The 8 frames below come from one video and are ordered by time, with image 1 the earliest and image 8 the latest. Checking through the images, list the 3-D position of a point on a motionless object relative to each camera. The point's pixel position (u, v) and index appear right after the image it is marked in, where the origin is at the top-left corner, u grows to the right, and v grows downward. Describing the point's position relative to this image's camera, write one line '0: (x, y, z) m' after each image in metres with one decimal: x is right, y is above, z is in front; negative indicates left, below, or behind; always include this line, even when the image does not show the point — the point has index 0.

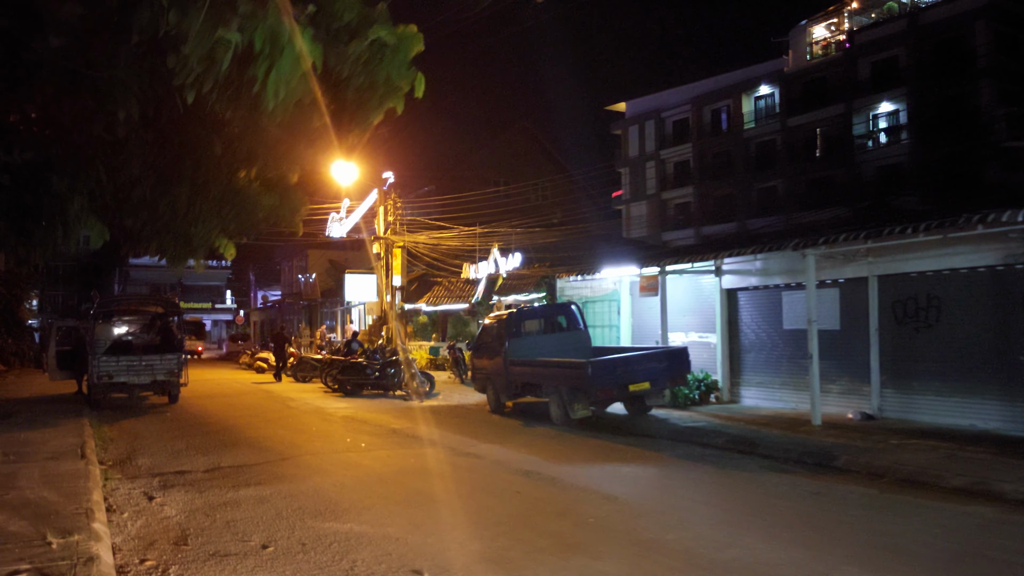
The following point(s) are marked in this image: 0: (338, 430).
0: (-2.4, -1.9, +13.2) m
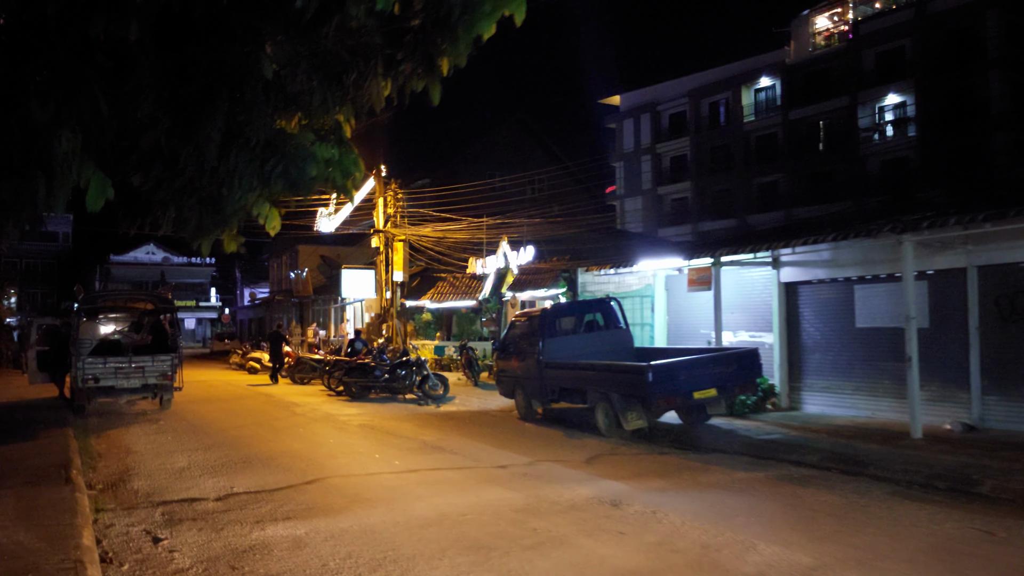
0: (-1.8, -1.9, +11.5) m
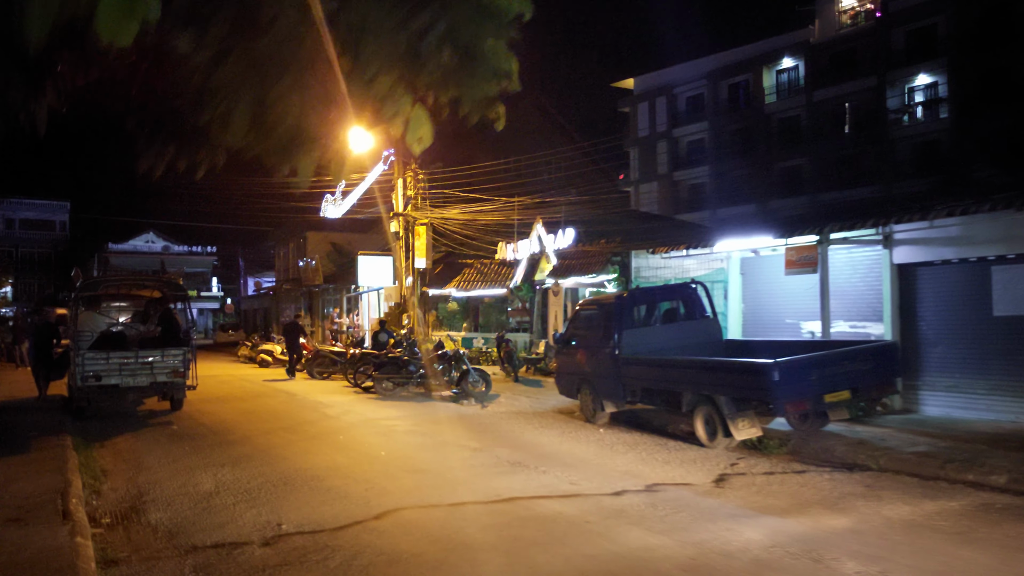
0: (-1.0, -1.7, +9.6) m
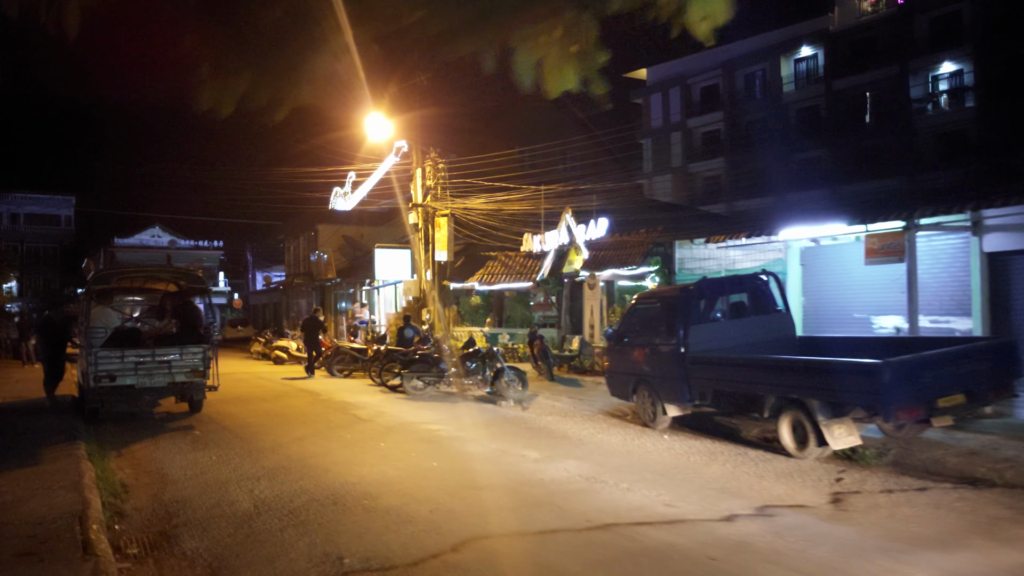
0: (-0.3, -1.6, +8.6) m
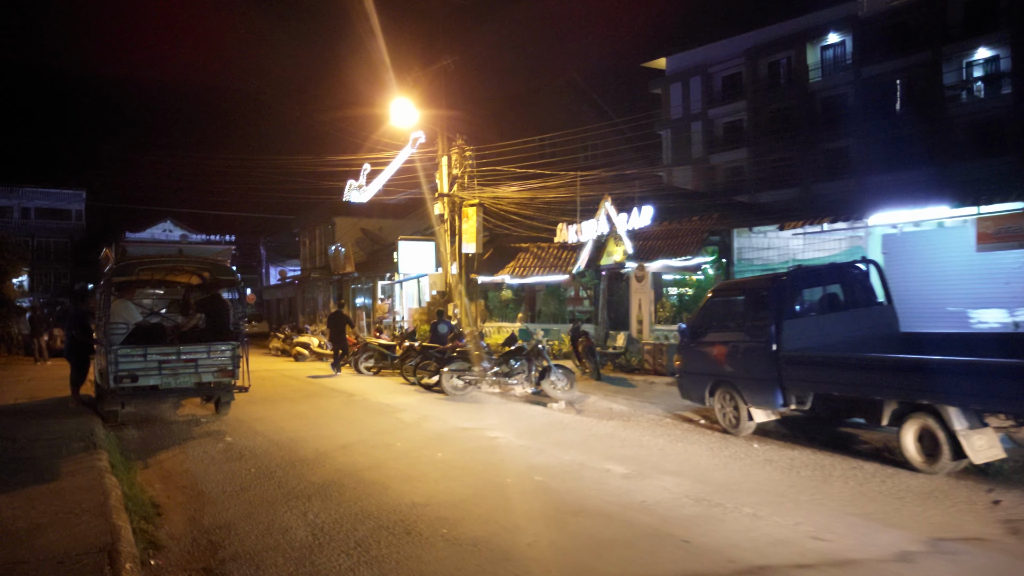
0: (+0.3, -1.5, +7.4) m
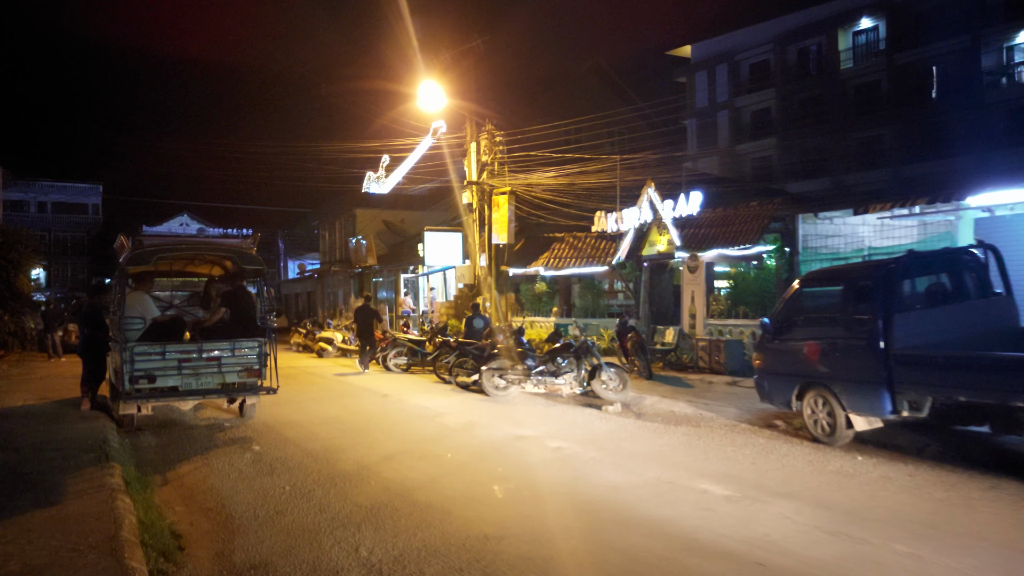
0: (+0.9, -1.4, +6.2) m
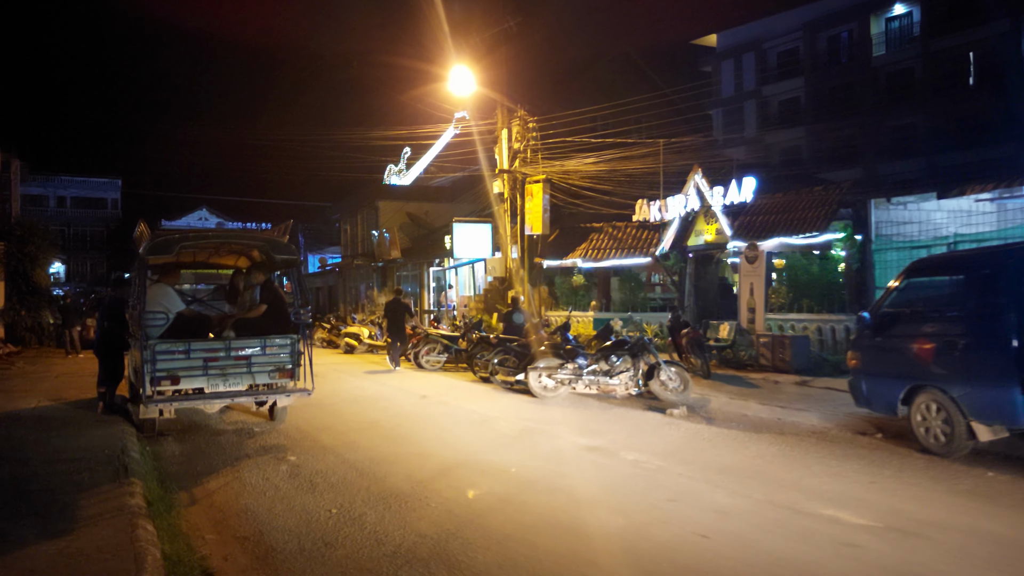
0: (+1.4, -1.4, +5.1) m
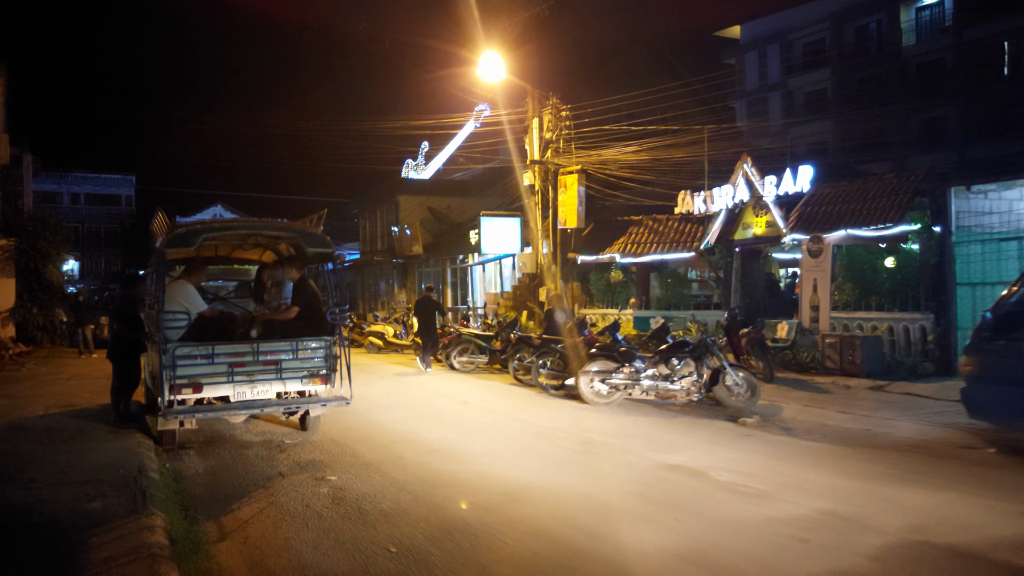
0: (+1.9, -1.4, +4.1) m
